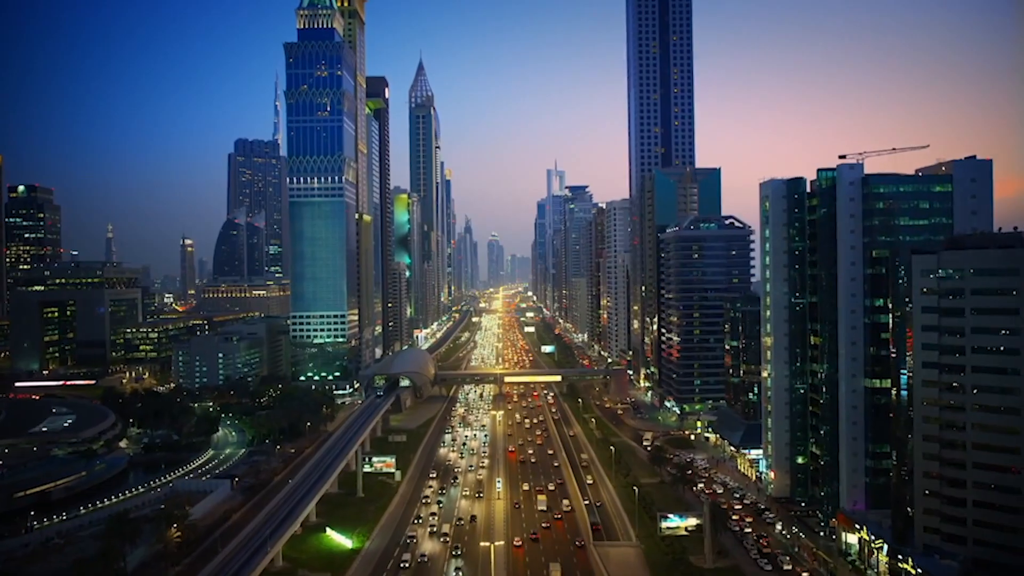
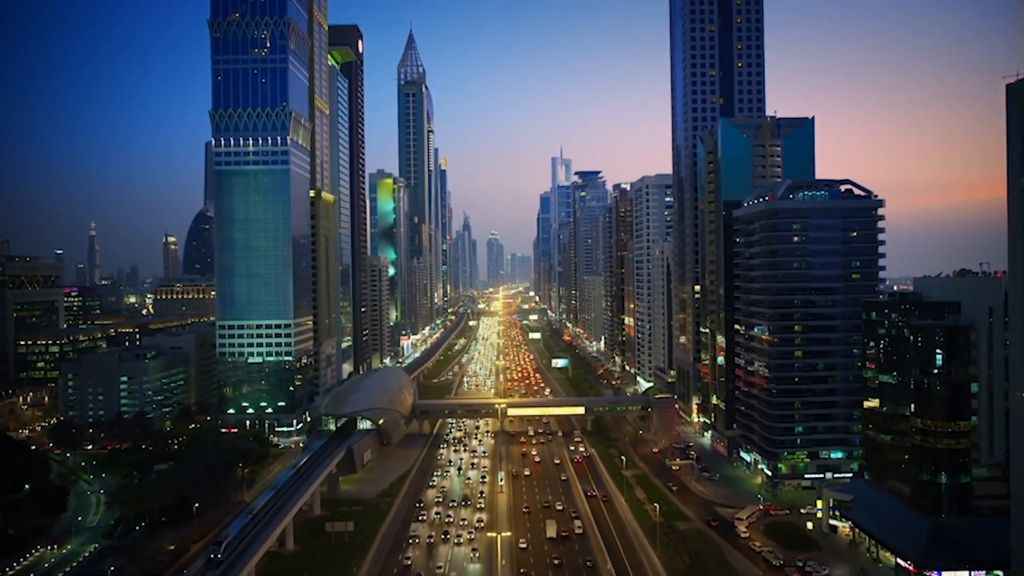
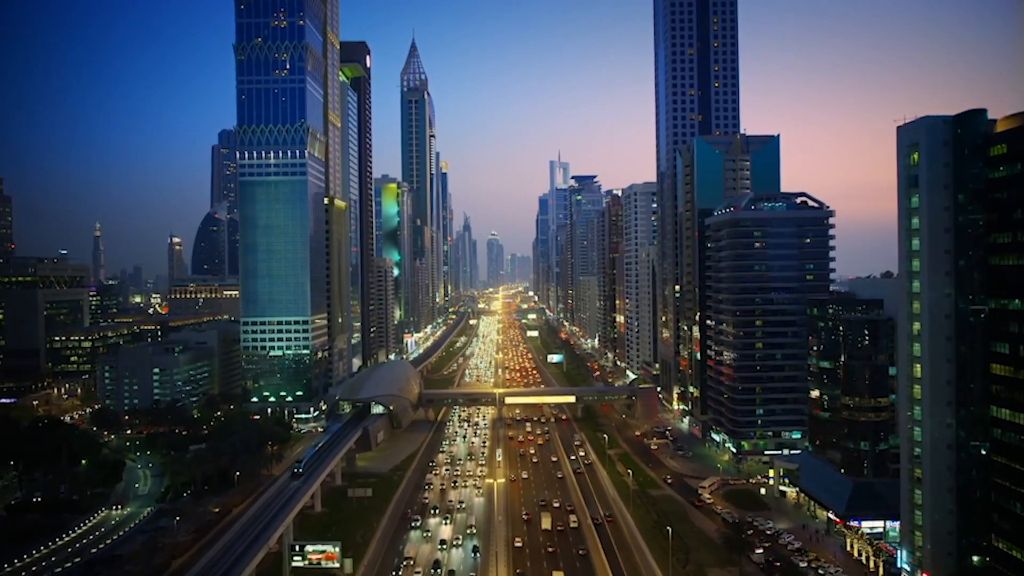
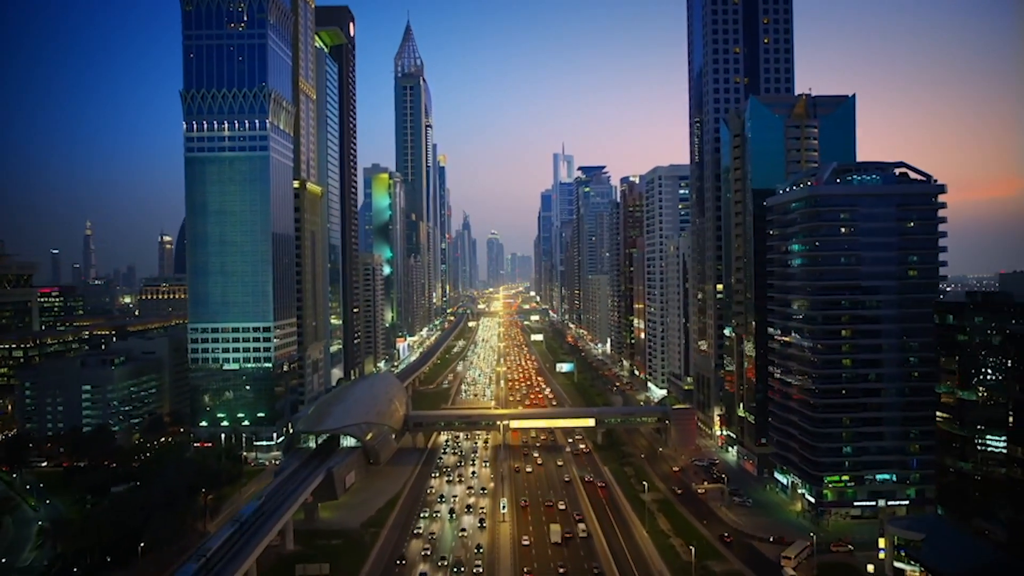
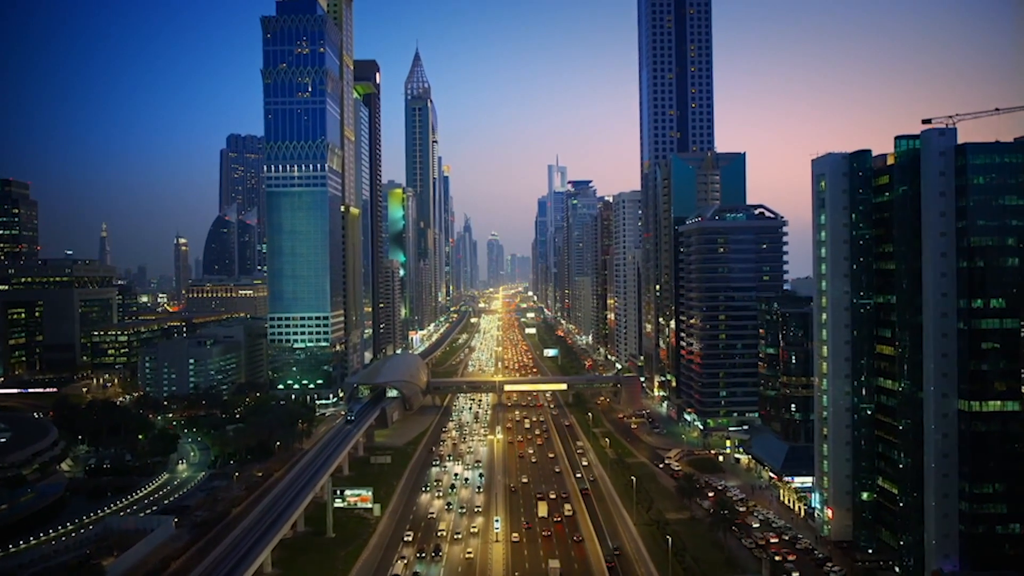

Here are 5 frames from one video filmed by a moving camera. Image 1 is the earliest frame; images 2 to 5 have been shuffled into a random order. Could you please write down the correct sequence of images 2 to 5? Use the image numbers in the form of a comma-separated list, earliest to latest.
5, 3, 2, 4
